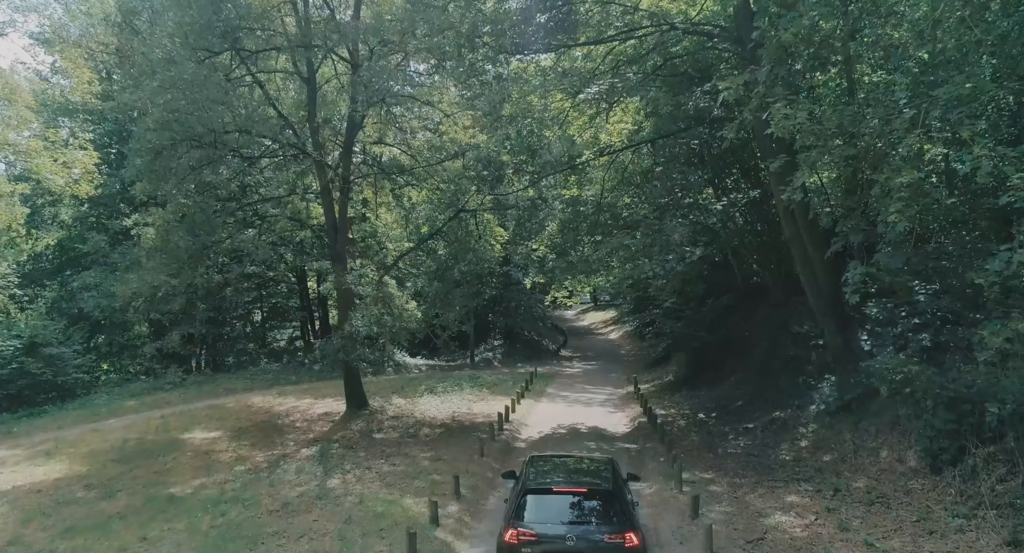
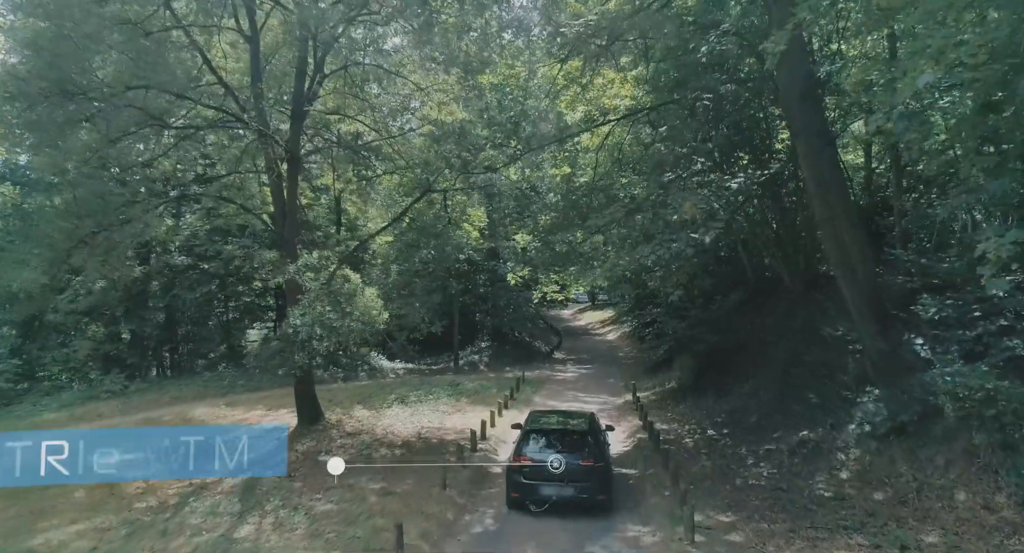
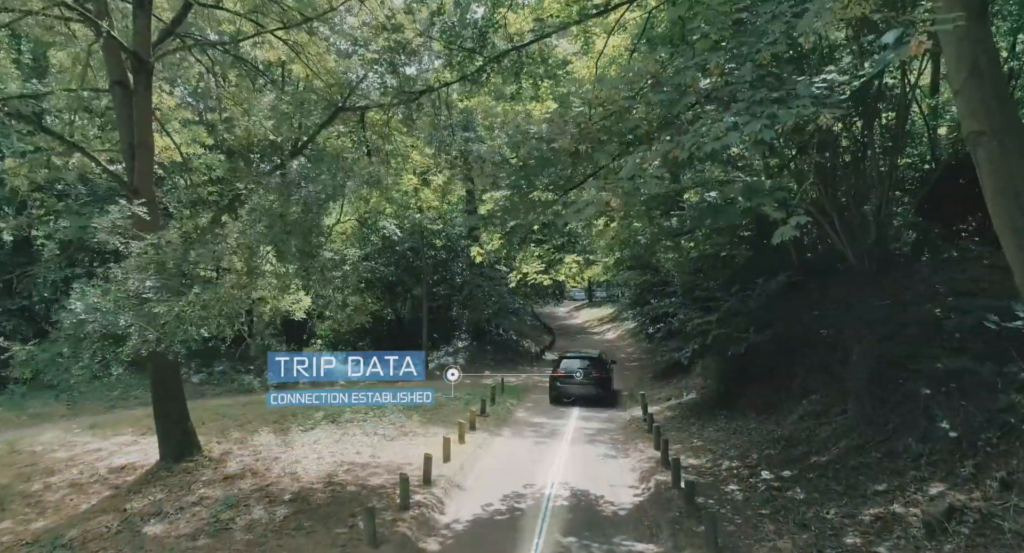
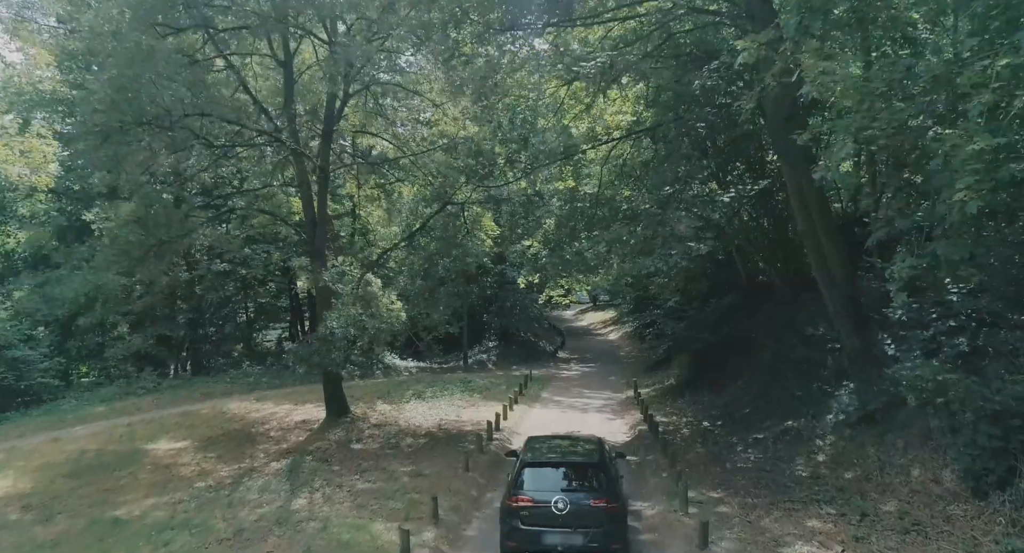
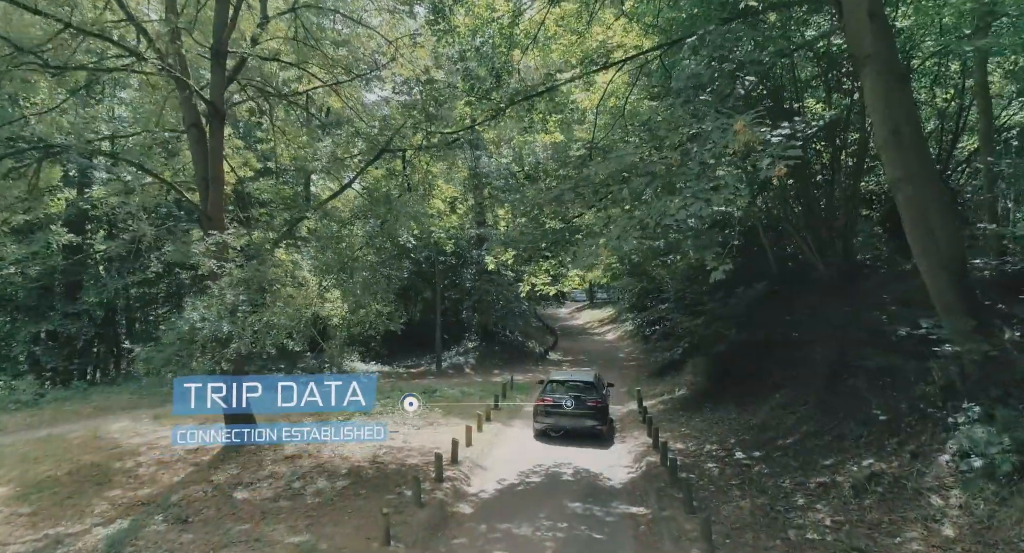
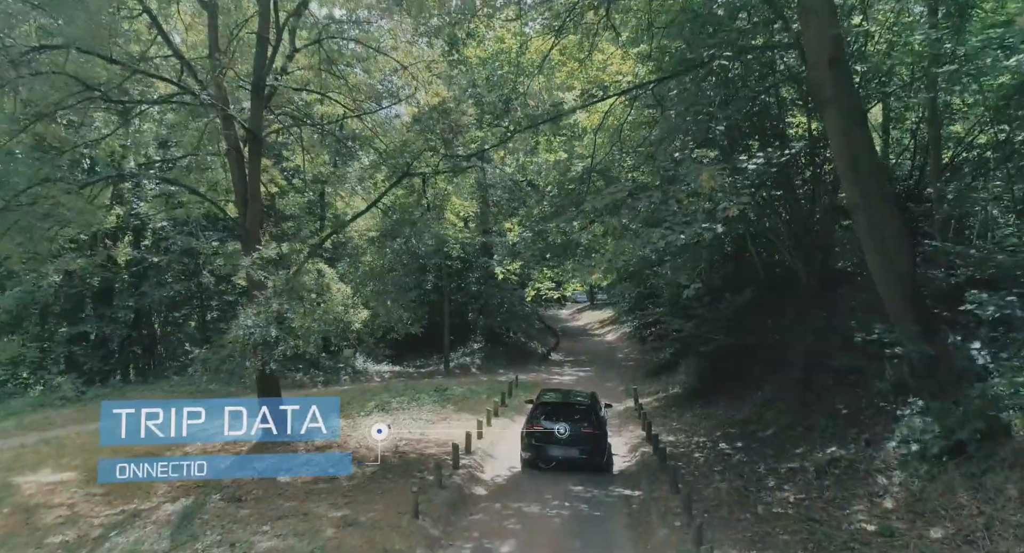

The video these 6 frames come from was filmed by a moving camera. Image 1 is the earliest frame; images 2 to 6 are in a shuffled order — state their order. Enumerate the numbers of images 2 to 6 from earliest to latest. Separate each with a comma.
4, 2, 6, 5, 3
